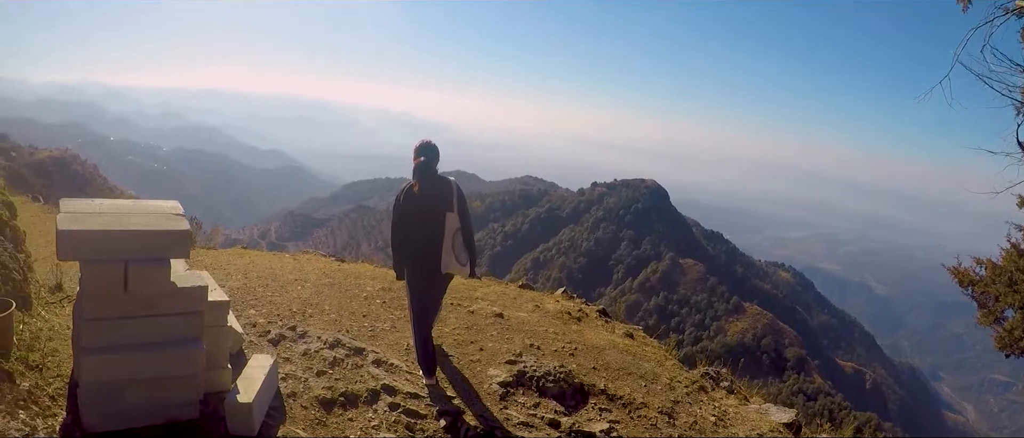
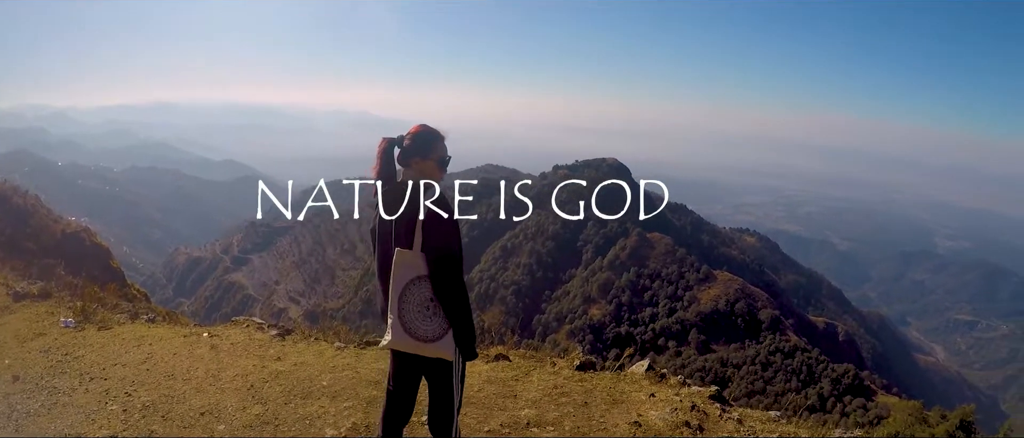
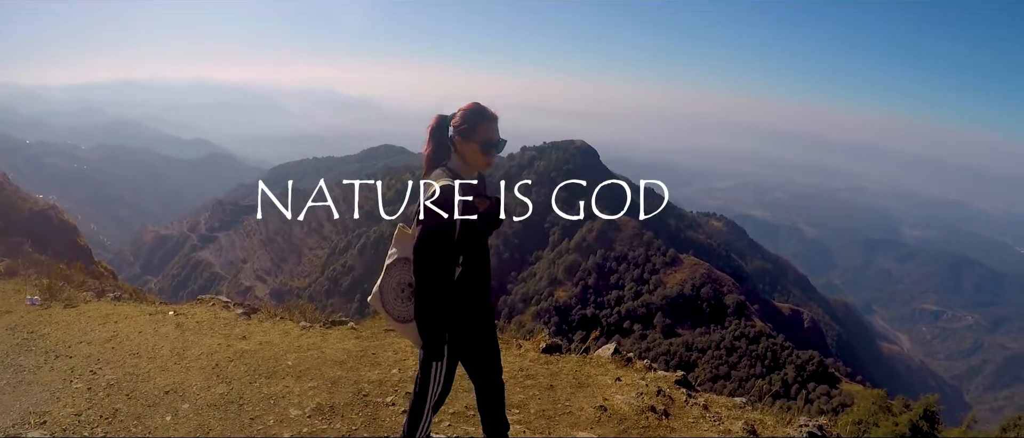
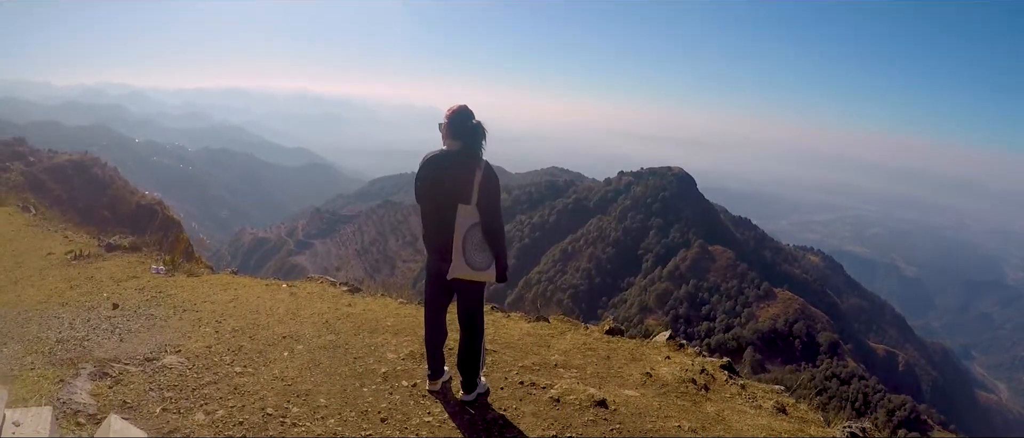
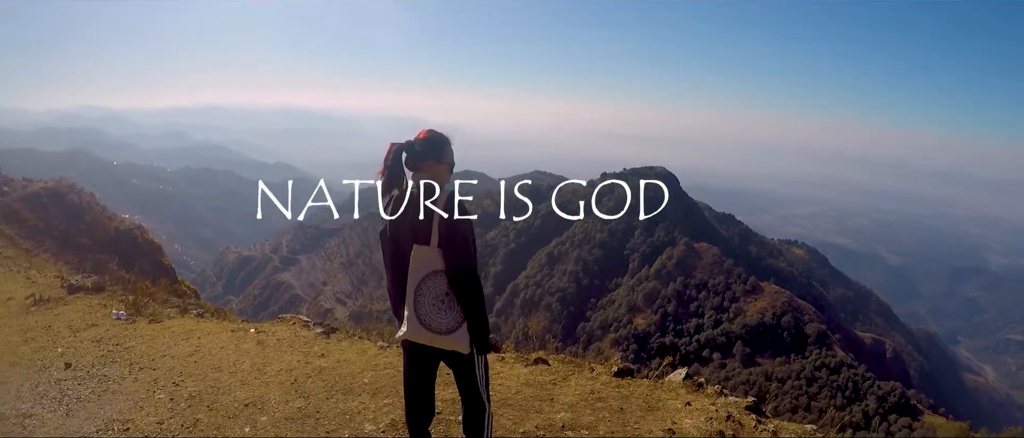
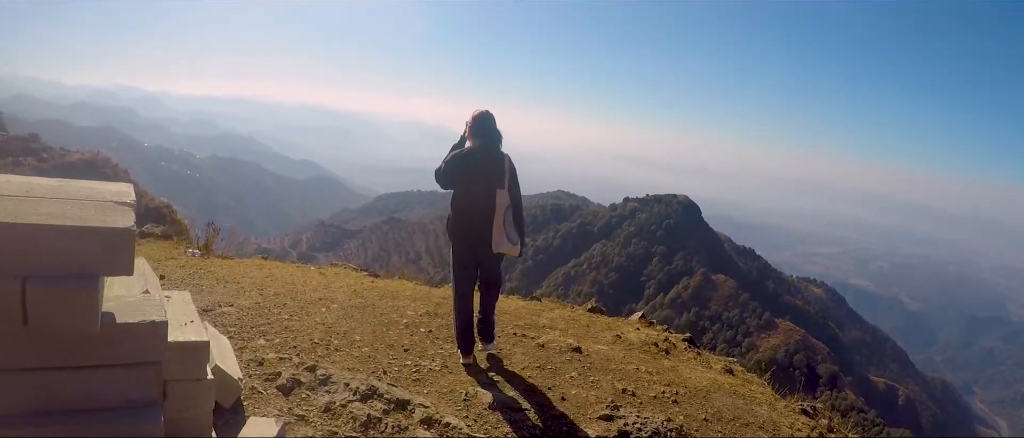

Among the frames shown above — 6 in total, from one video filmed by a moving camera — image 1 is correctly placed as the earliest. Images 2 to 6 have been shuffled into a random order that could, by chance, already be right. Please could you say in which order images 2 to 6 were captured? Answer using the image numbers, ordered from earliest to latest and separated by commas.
6, 4, 5, 2, 3
